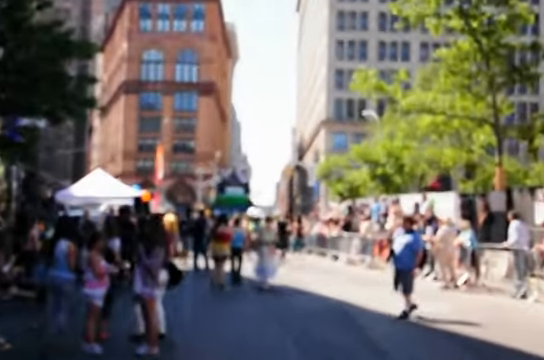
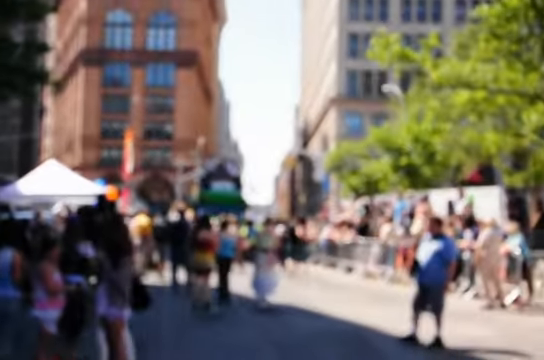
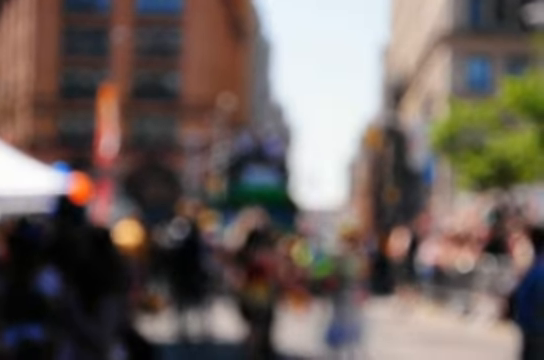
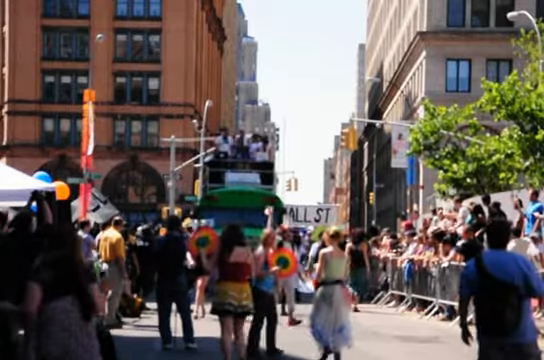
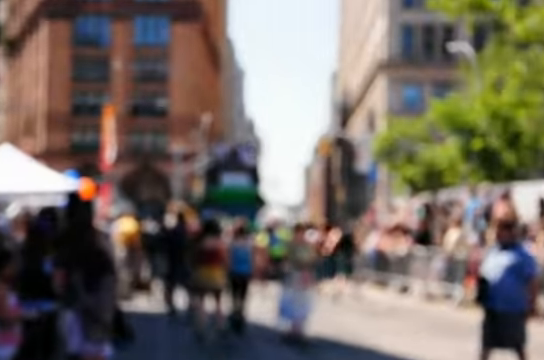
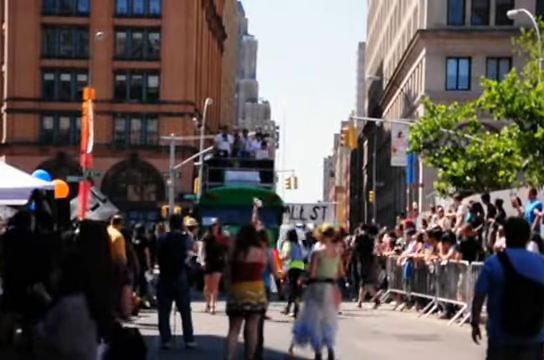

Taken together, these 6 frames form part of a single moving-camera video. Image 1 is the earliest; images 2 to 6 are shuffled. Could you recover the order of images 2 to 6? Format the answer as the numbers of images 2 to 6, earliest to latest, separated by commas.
2, 5, 3, 6, 4
